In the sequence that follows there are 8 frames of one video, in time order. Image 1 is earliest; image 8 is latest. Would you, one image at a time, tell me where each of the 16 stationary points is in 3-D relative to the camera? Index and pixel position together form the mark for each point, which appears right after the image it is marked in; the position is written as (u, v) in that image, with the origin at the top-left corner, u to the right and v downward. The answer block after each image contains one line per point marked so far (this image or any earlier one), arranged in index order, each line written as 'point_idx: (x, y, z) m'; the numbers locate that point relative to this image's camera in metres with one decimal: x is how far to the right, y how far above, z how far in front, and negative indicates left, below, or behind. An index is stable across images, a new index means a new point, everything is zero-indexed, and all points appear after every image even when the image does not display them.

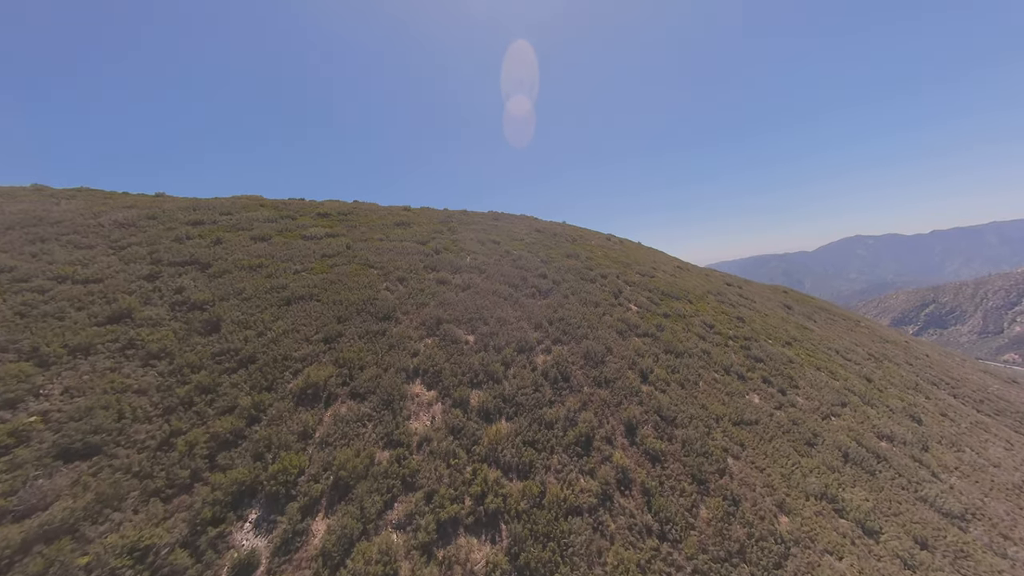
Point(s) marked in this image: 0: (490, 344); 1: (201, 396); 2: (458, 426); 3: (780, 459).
0: (-1.3, -3.4, +16.1) m
1: (-11.8, -4.0, +10.3) m
2: (-2.3, -6.0, +11.7) m
3: (+13.9, -8.9, +14.1) m
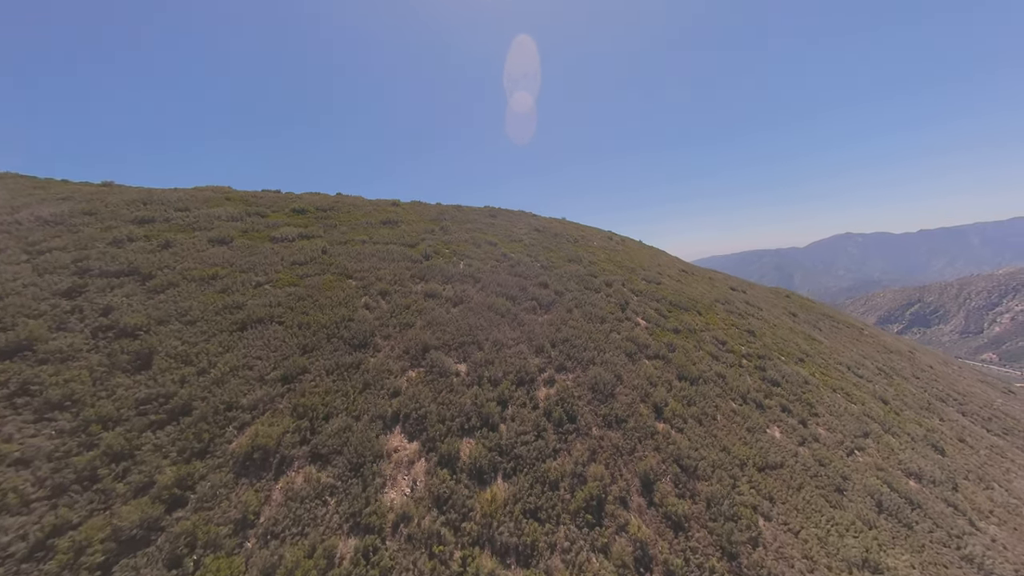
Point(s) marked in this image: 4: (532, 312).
0: (-1.4, -4.5, +13.9) m
1: (-11.8, -5.2, +7.9) m
2: (-2.4, -7.3, +9.6) m
3: (+13.8, -10.4, +12.4) m
4: (+1.5, -1.8, +19.6) m
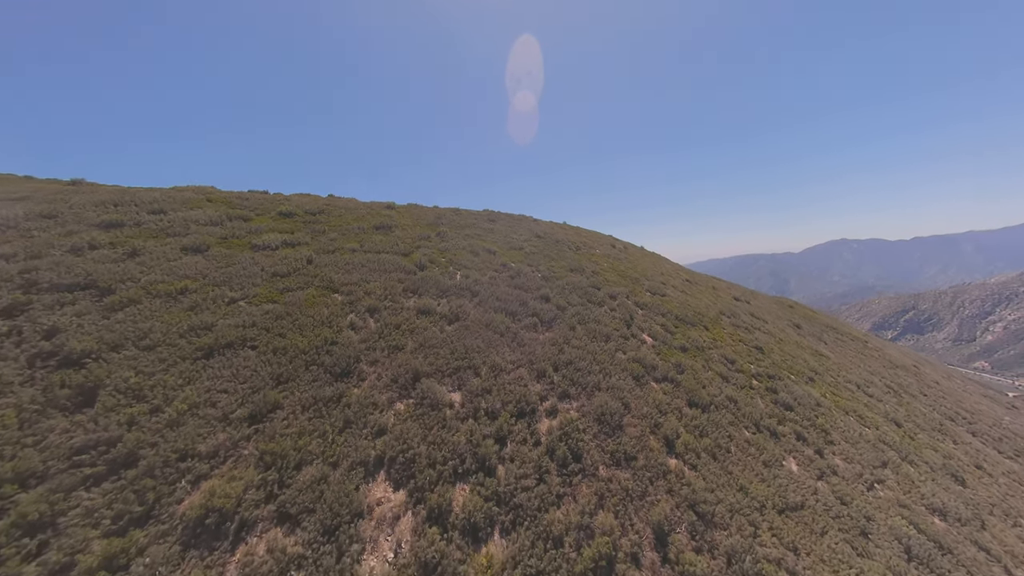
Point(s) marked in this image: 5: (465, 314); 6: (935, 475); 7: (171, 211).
0: (-1.4, -5.6, +12.6) m
1: (-11.8, -6.1, +6.5) m
2: (-2.4, -8.3, +8.3) m
3: (+13.7, -11.6, +11.3) m
4: (+1.4, -2.9, +18.4) m
5: (-3.0, -1.7, +17.5) m
6: (+27.8, -12.4, +17.9) m
7: (-24.7, +5.6, +19.6) m
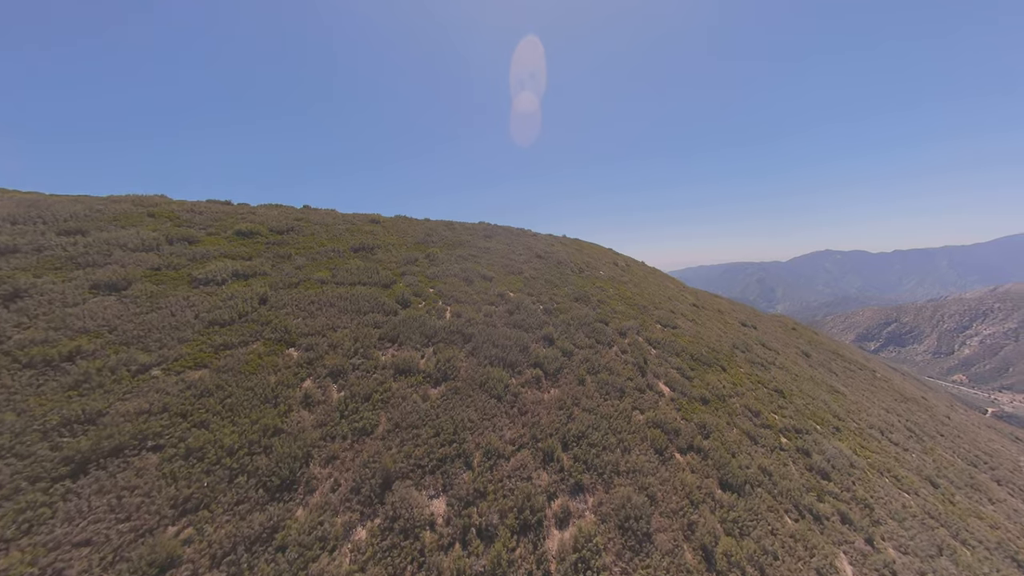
0: (-1.4, -8.3, +9.5) m
1: (-11.6, -8.5, +3.1) m
2: (-2.3, -10.9, +5.1) m
3: (+13.6, -14.7, +8.6) m
4: (+1.4, -5.6, +15.3) m
5: (-3.0, -4.4, +14.3) m
6: (+27.6, -15.7, +15.6) m
7: (-24.6, +3.4, +15.9) m
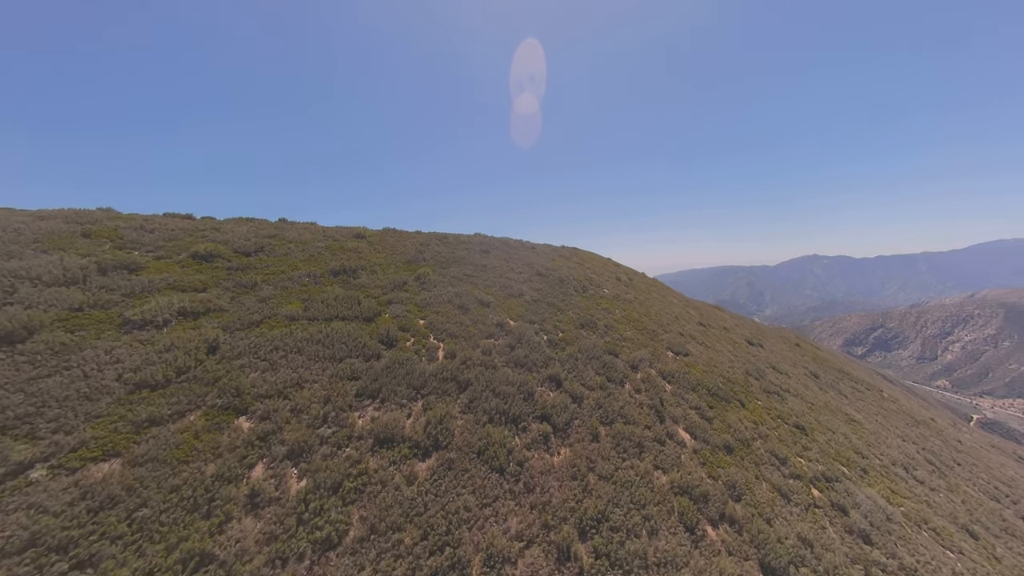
0: (-1.1, -10.3, +7.1) m
1: (-11.1, -10.5, +0.4) m
2: (-1.9, -13.0, +2.7) m
3: (+13.9, -16.8, +6.5) m
4: (+1.5, -7.7, +13.0) m
5: (-2.8, -6.4, +11.9) m
6: (+27.7, -18.0, +13.8) m
7: (-24.4, +1.4, +13.0) m
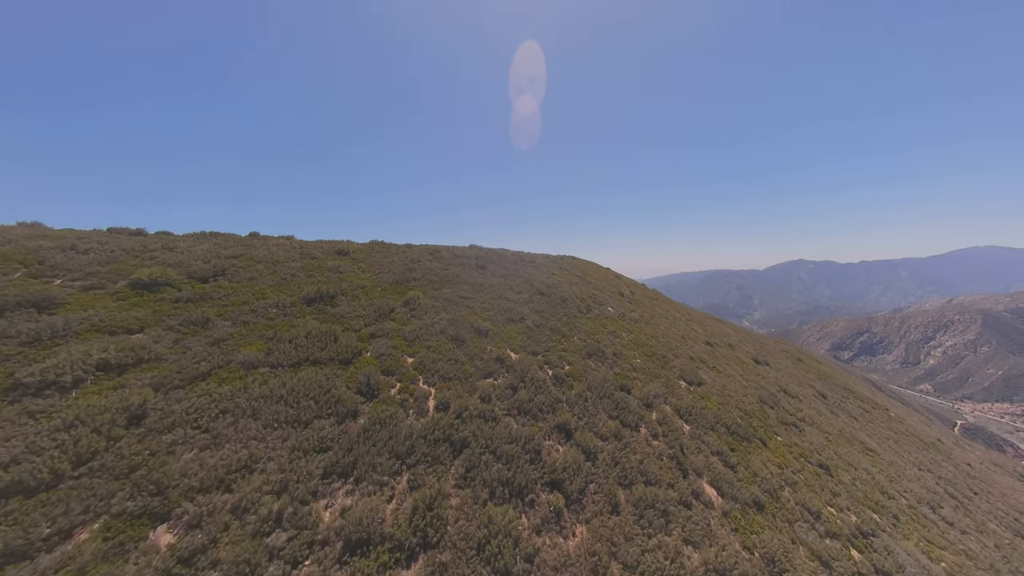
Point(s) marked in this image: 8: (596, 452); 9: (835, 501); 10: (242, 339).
0: (-0.7, -12.2, +4.7) m
1: (-10.5, -12.3, -2.2) m
2: (-1.4, -14.8, +0.2) m
3: (+14.3, -18.7, +4.4) m
4: (+1.8, -9.6, +10.7) m
5: (-2.5, -8.3, +9.5) m
6: (+27.8, -20.0, +12.1) m
7: (-24.1, -0.4, +10.0) m
8: (+4.4, -8.4, +14.2) m
9: (+21.6, -14.1, +18.1) m
10: (-13.0, -2.4, +13.1) m
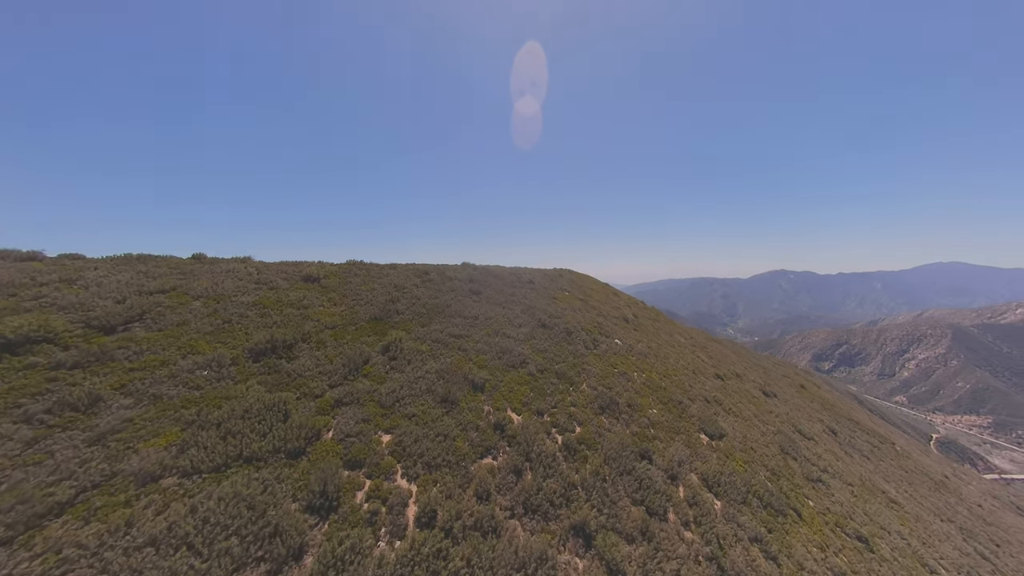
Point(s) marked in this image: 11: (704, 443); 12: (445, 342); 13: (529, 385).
0: (-0.2, -14.8, +1.3) m
1: (-9.8, -14.6, -5.9) m
2: (-0.8, -17.4, -3.1) m
3: (+14.6, -21.7, +1.6) m
4: (+2.1, -12.4, +7.5) m
5: (-2.2, -10.9, +6.1) m
6: (+27.8, -23.4, +9.8) m
7: (-23.5, -2.5, +5.9) m
8: (+4.6, -11.2, +11.1) m
9: (+21.4, -17.3, +15.6) m
10: (-12.6, -4.8, +9.3) m
11: (+13.8, -11.0, +19.4) m
12: (-4.5, -3.6, +18.4) m
13: (+1.2, -6.4, +17.7) m
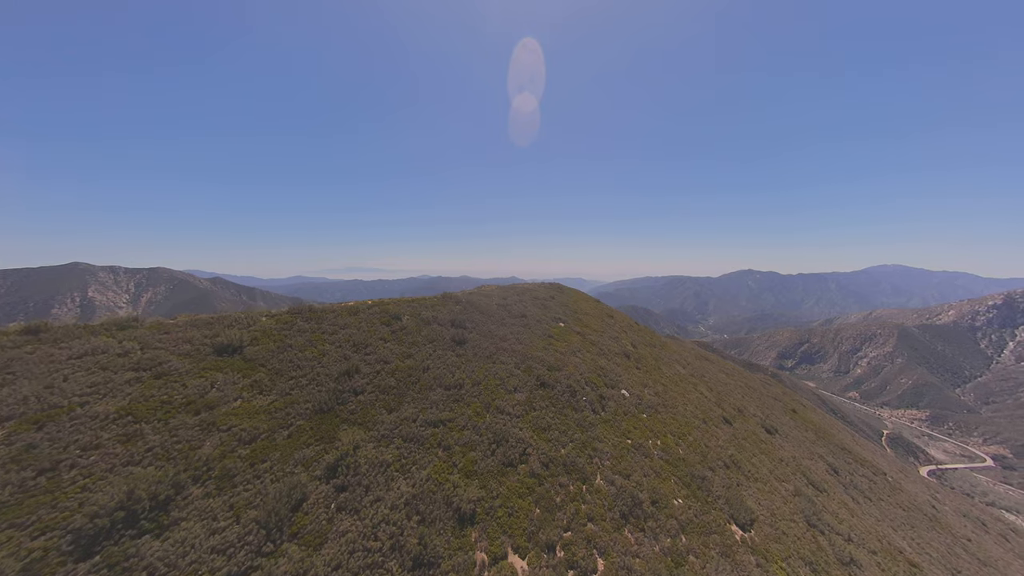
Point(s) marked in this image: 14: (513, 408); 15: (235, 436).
0: (+0.8, -19.0, -2.9) m
1: (-8.2, -18.9, -10.8) m
2: (+0.5, -21.7, -7.4) m
3: (+15.5, -26.1, -1.4) m
4: (+2.7, -16.5, +3.3) m
5: (-1.4, -15.1, +1.6) m
6: (+28.1, -27.7, +7.7) m
7: (-22.6, -6.4, -0.2) m
8: (+5.0, -15.3, +7.1) m
9: (+21.4, -21.5, +12.9) m
10: (-12.0, -8.8, +4.0) m
11: (+13.6, -15.0, +16.0) m
12: (-4.6, -7.5, +13.6) m
13: (+1.2, -10.3, +13.3) m
14: (+0.2, -7.7, +17.2) m
15: (-11.2, -5.8, +11.0) m
